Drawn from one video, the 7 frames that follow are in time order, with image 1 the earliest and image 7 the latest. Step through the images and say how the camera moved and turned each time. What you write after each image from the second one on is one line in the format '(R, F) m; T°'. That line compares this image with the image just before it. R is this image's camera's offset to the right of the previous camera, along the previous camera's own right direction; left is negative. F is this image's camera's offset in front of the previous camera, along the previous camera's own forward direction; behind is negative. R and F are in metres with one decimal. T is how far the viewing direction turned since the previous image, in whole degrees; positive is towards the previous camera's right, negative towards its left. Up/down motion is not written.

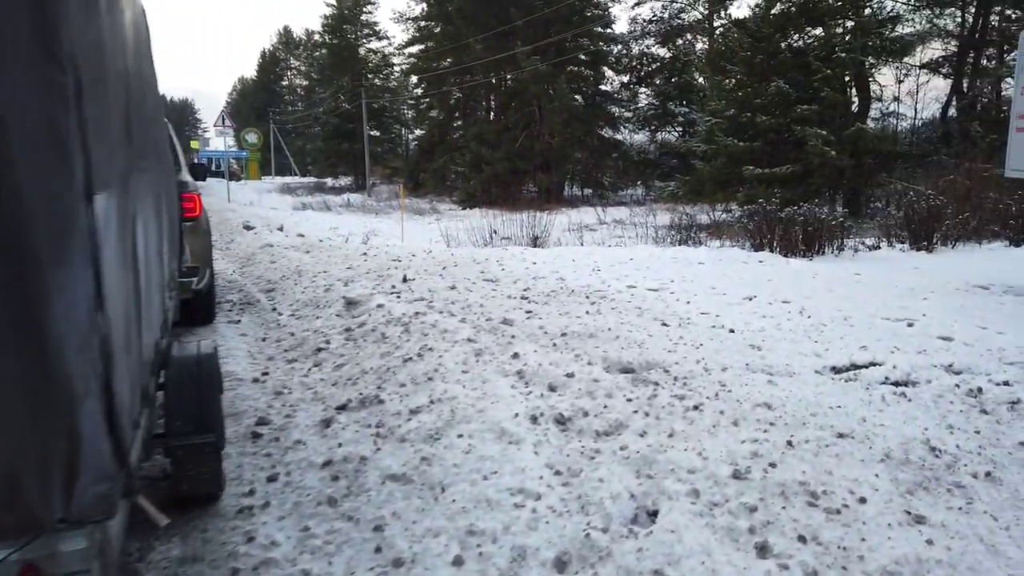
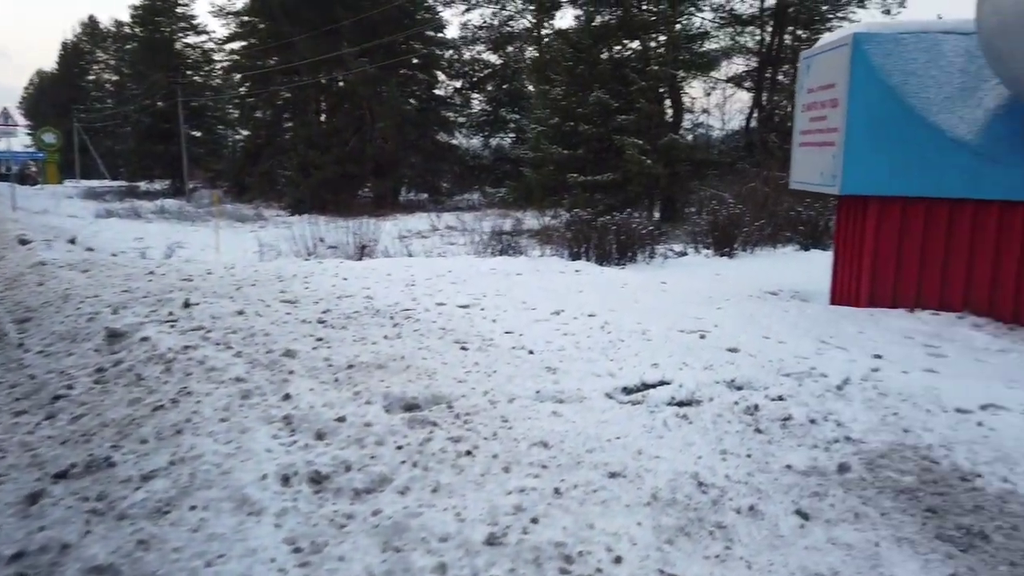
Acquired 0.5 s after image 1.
(+0.5, +0.4) m; +12°
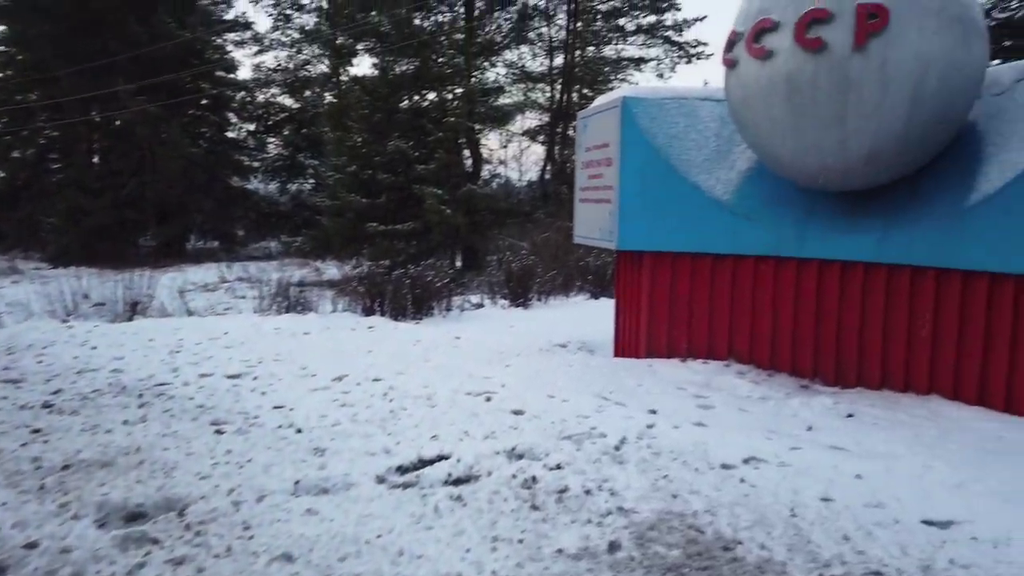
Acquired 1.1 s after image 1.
(+0.3, +0.3) m; +14°
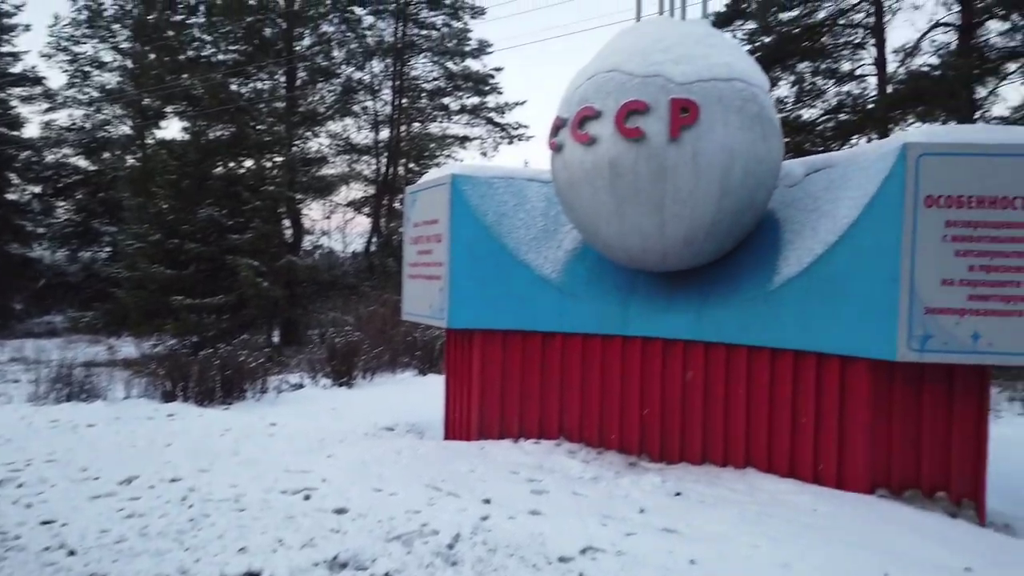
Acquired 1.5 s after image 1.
(0.0, +0.3) m; +13°
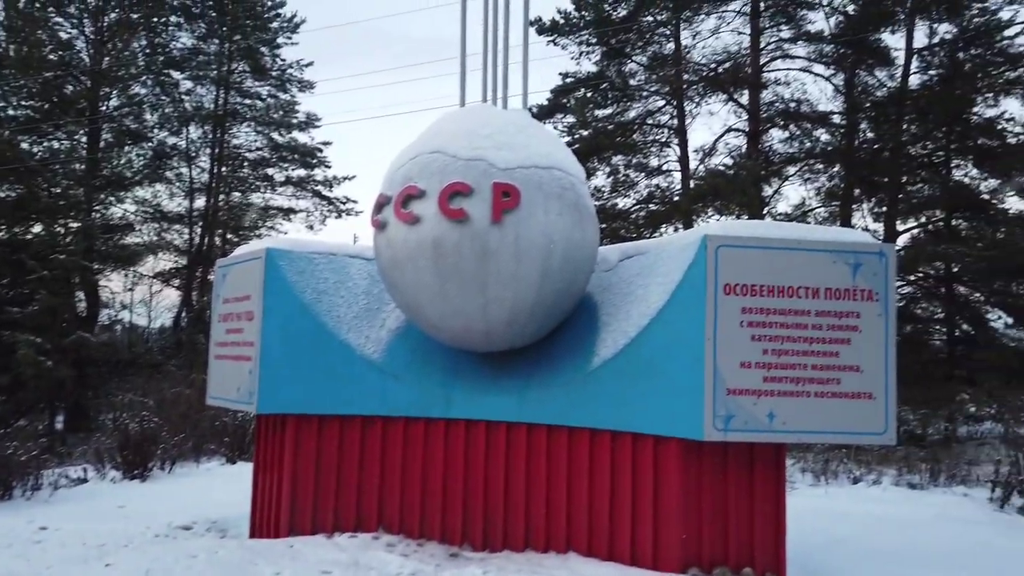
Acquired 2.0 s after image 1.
(+0.1, +0.2) m; +13°
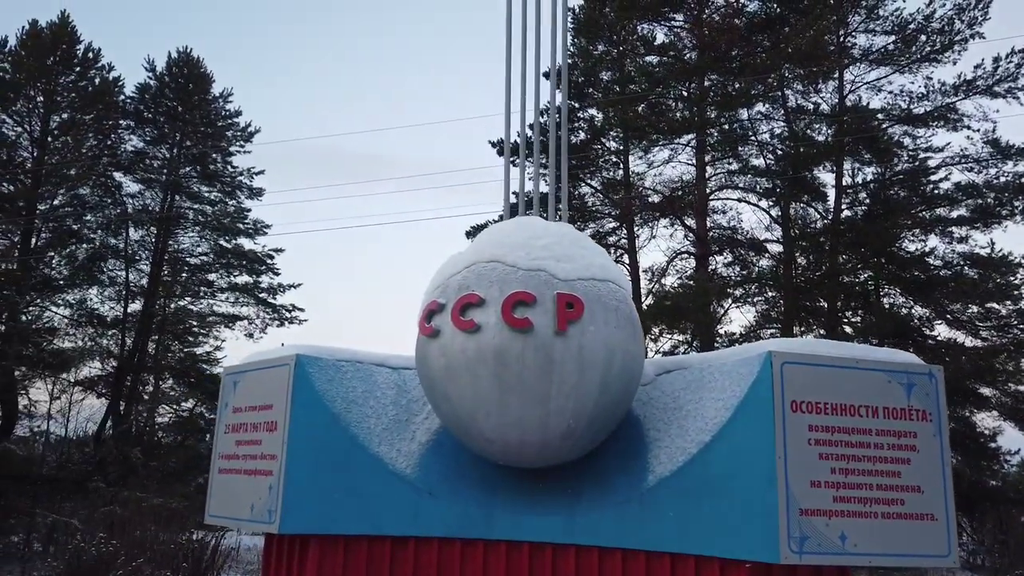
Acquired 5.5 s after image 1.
(-1.2, +0.2) m; +6°
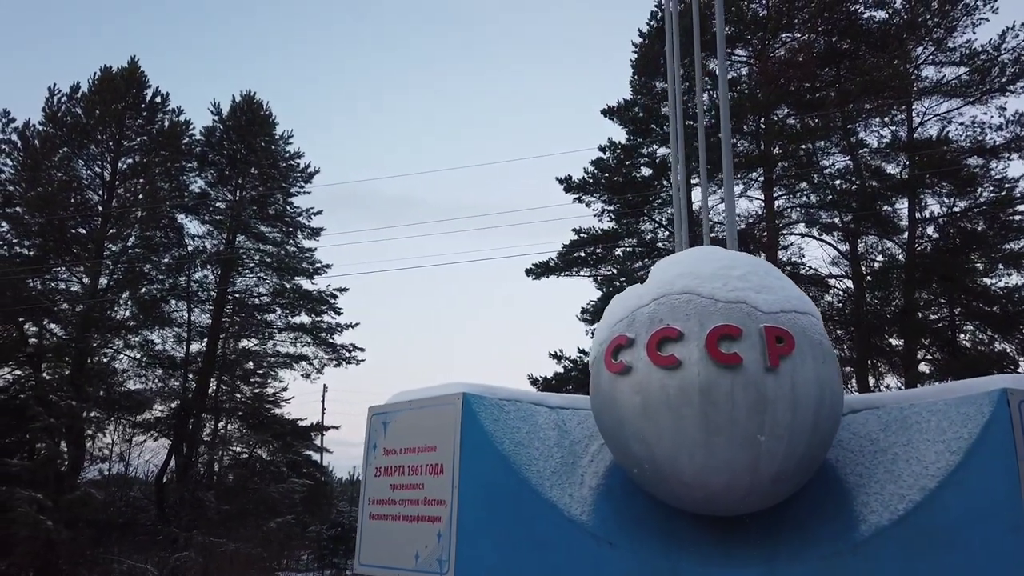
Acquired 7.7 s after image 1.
(-1.4, +0.4) m; -2°
